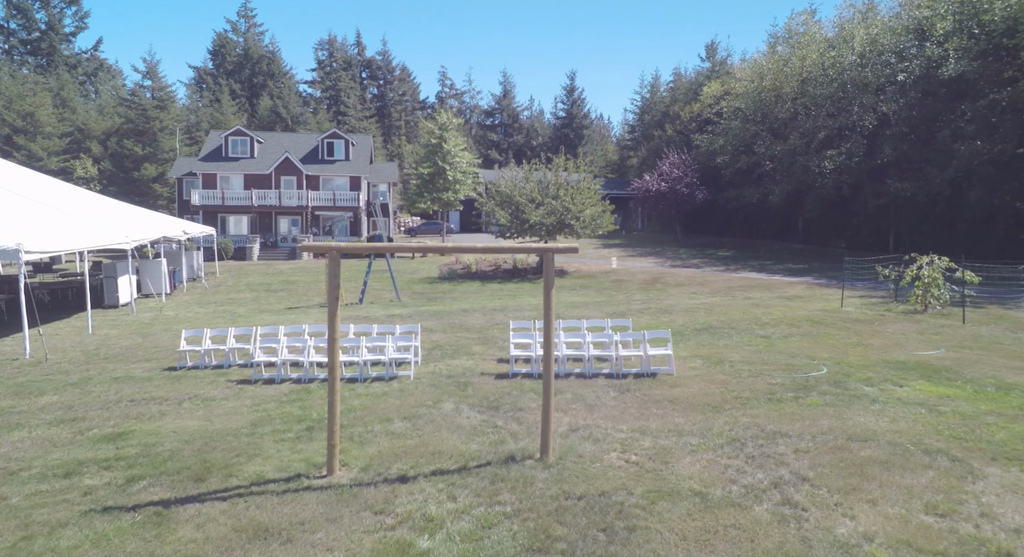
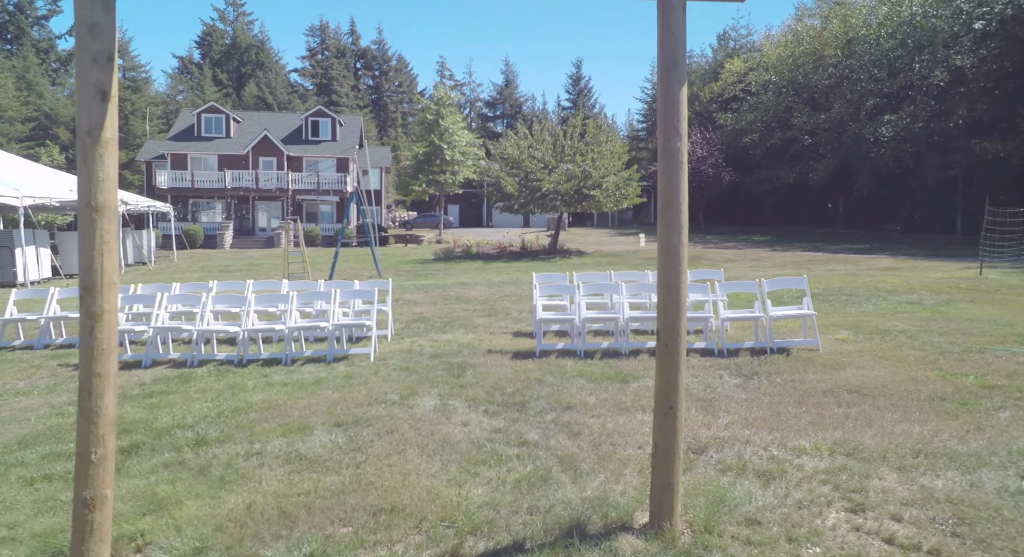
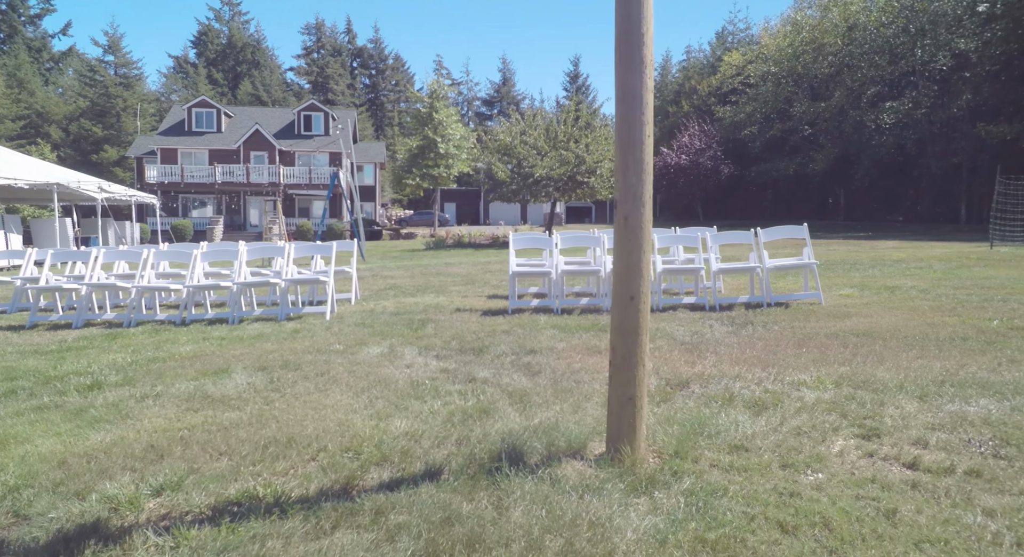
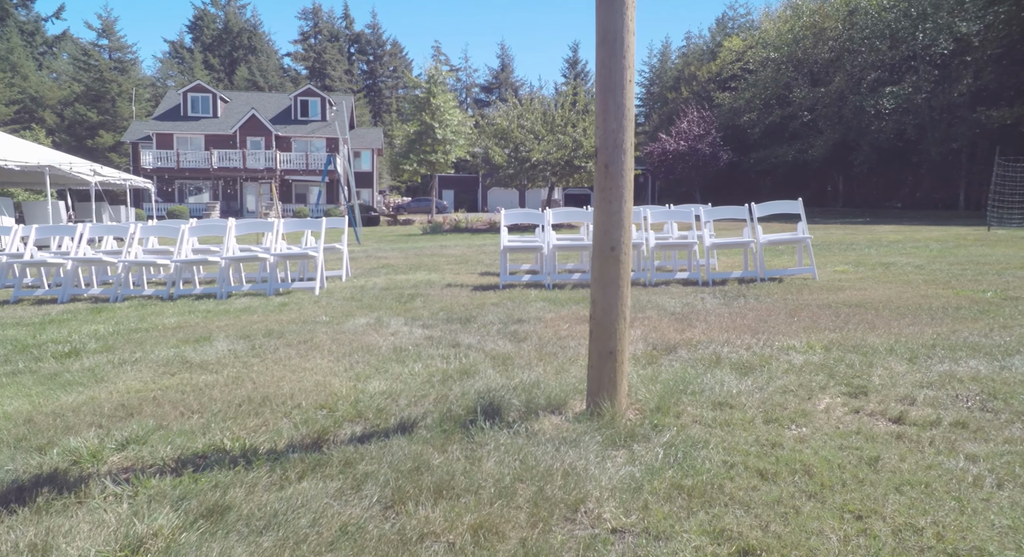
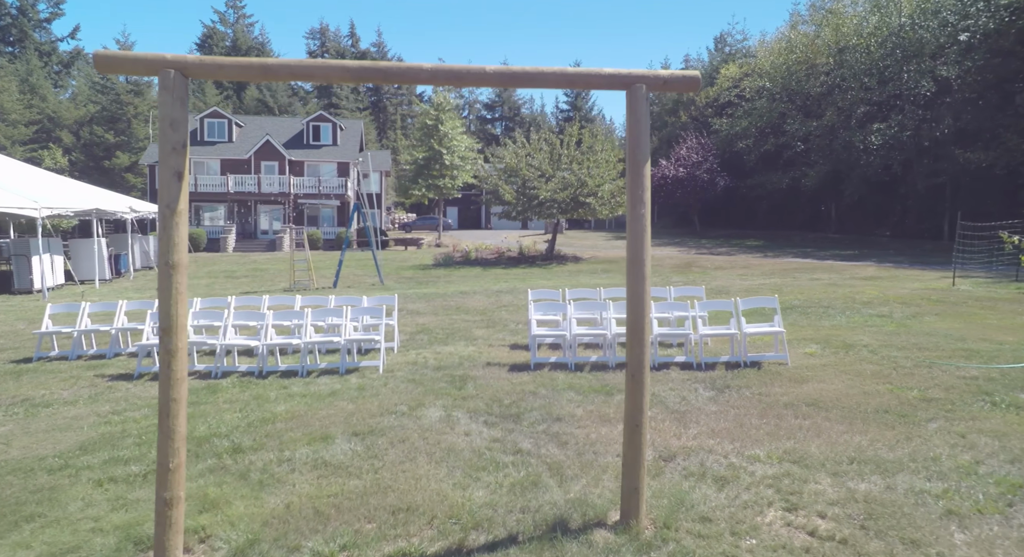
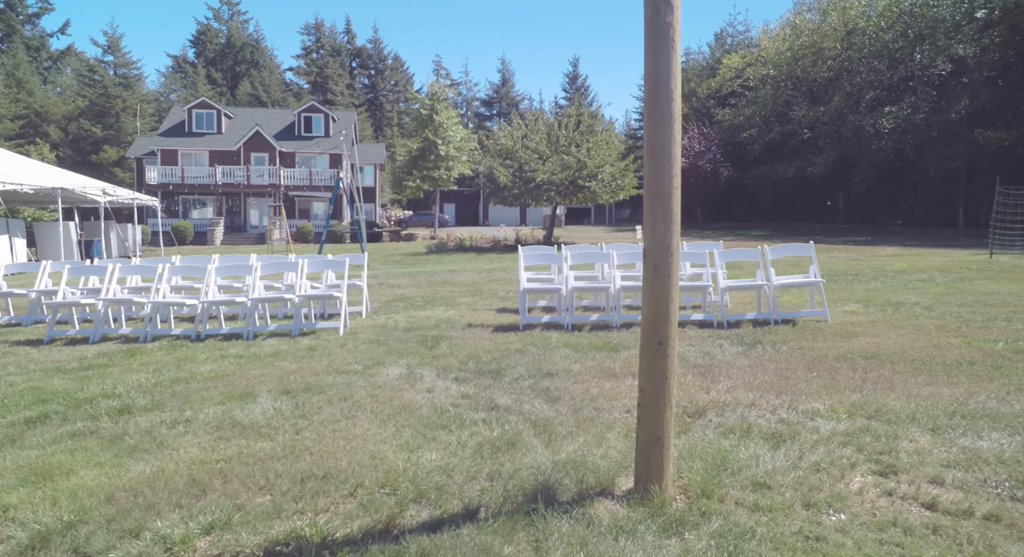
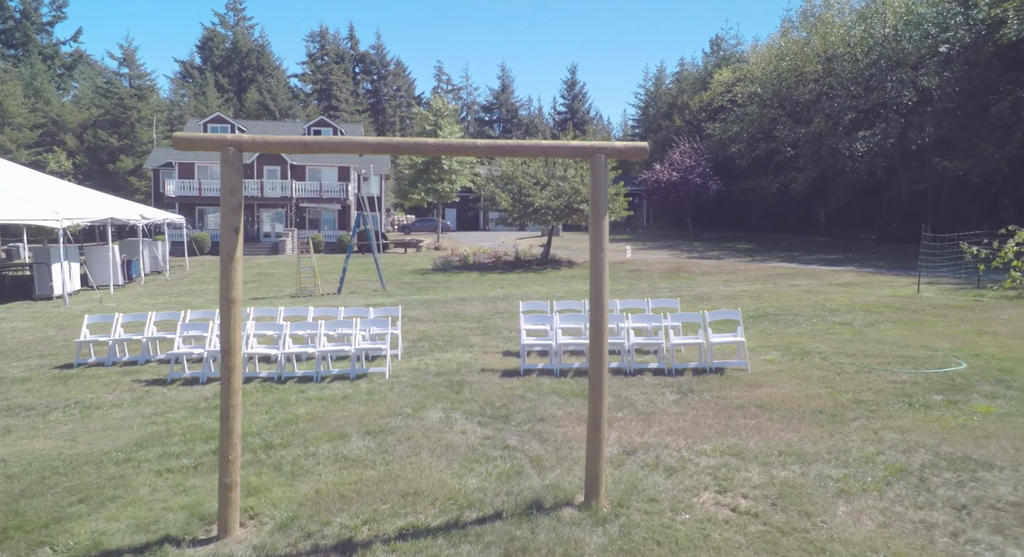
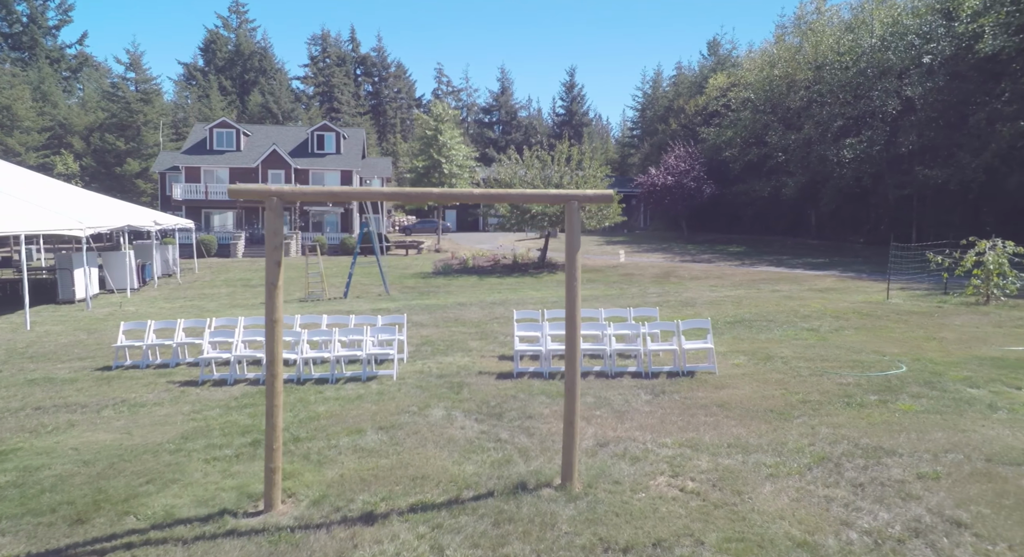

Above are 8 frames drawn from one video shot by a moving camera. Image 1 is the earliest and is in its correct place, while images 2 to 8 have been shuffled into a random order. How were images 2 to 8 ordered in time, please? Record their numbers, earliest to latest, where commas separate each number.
8, 7, 5, 2, 6, 3, 4
